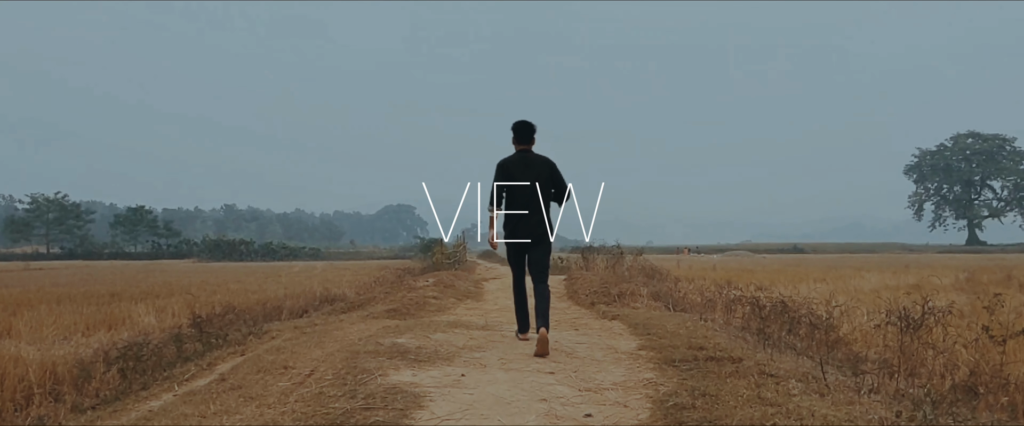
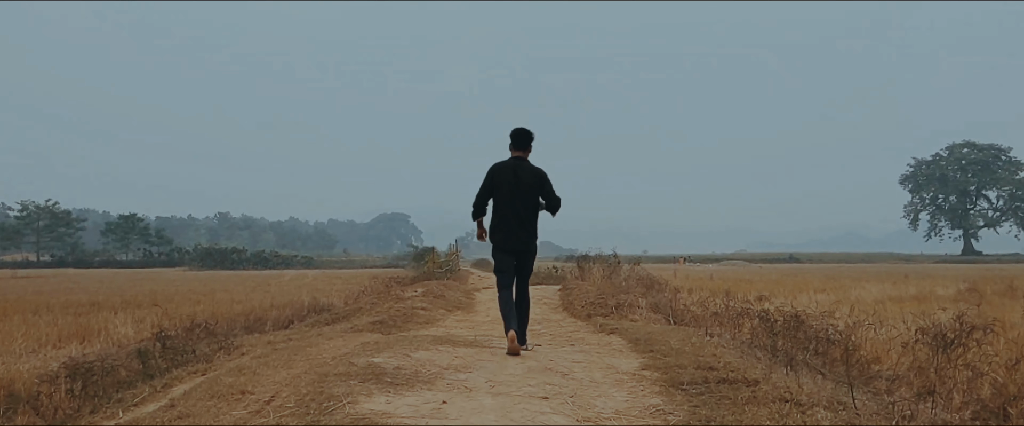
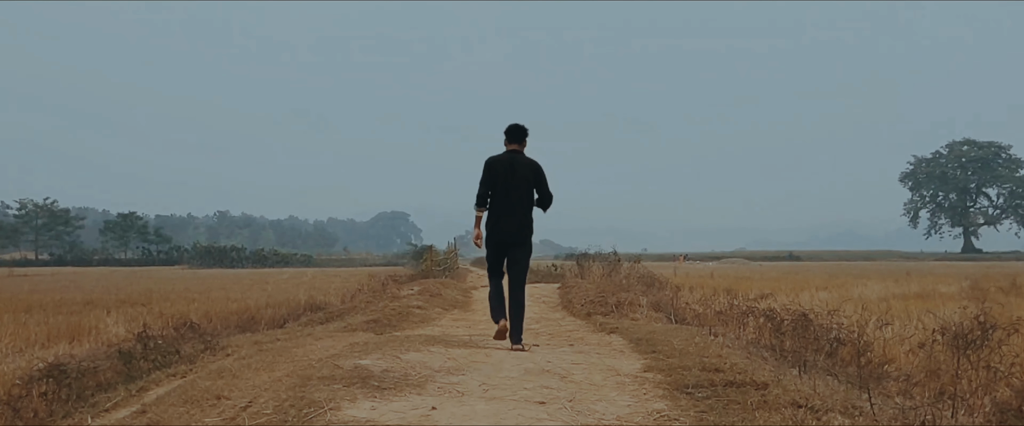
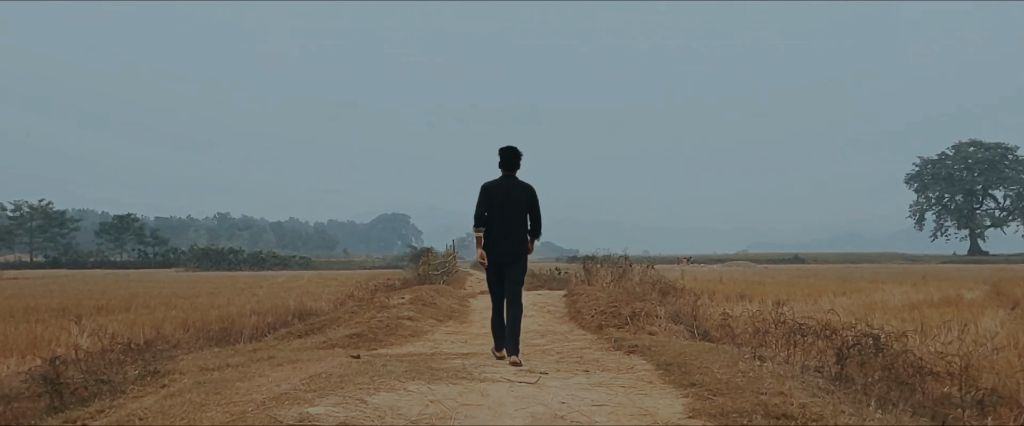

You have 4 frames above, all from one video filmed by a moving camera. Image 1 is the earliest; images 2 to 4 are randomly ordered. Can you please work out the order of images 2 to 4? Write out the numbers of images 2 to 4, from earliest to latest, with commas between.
2, 3, 4
